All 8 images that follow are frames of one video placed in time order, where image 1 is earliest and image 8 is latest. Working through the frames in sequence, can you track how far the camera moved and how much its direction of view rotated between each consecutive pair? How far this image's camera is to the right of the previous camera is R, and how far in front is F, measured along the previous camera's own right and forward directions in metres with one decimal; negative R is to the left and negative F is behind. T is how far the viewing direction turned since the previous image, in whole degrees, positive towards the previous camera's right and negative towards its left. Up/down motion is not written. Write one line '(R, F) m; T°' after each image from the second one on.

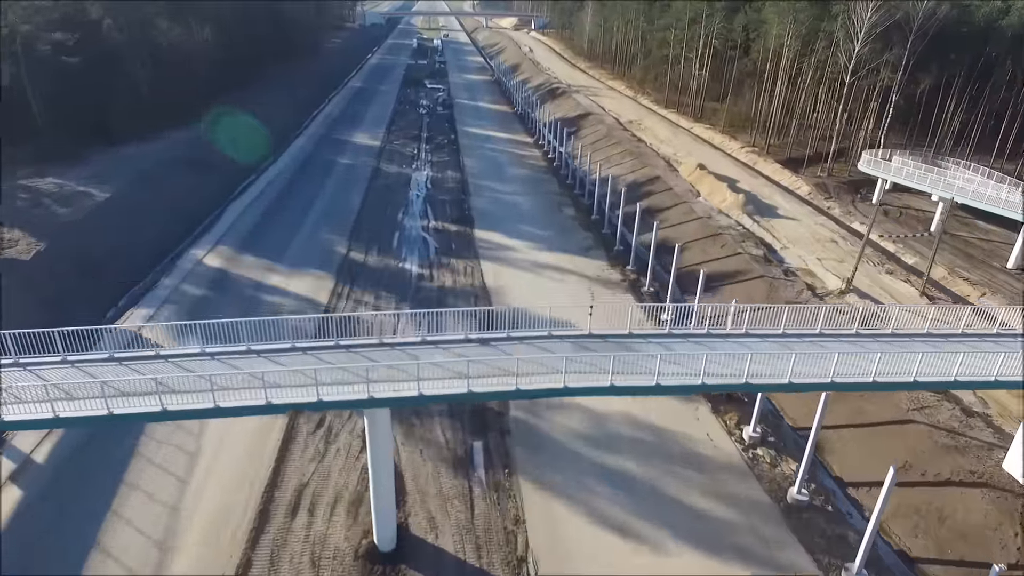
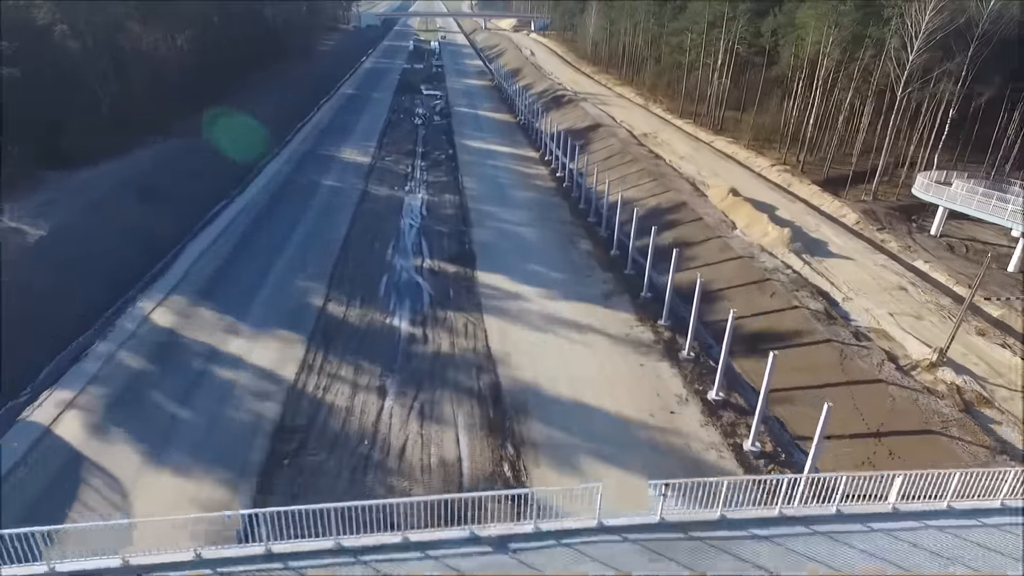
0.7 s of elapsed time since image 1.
(-0.2, +2.3) m; 0°
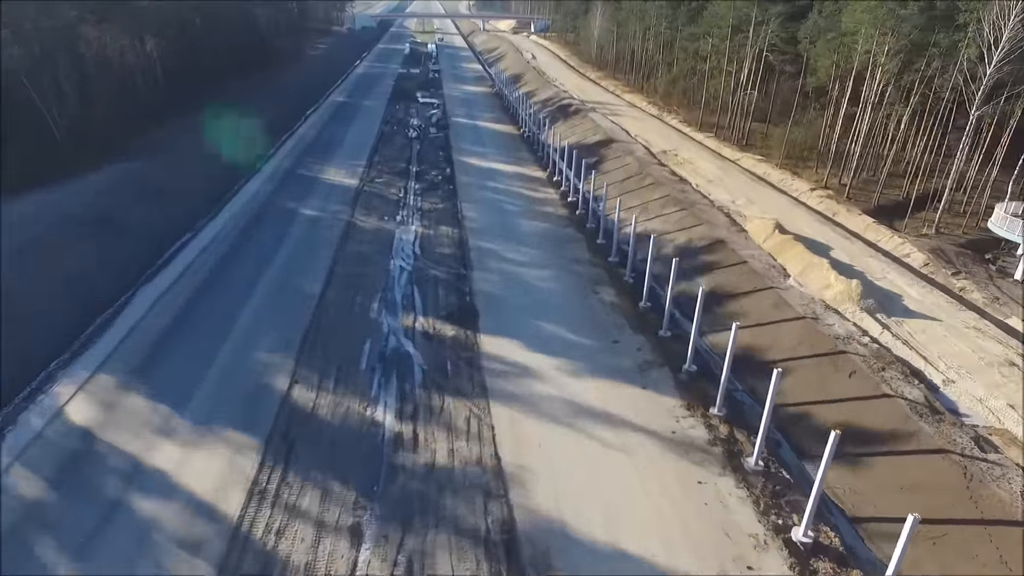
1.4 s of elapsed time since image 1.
(-0.2, +2.5) m; 0°
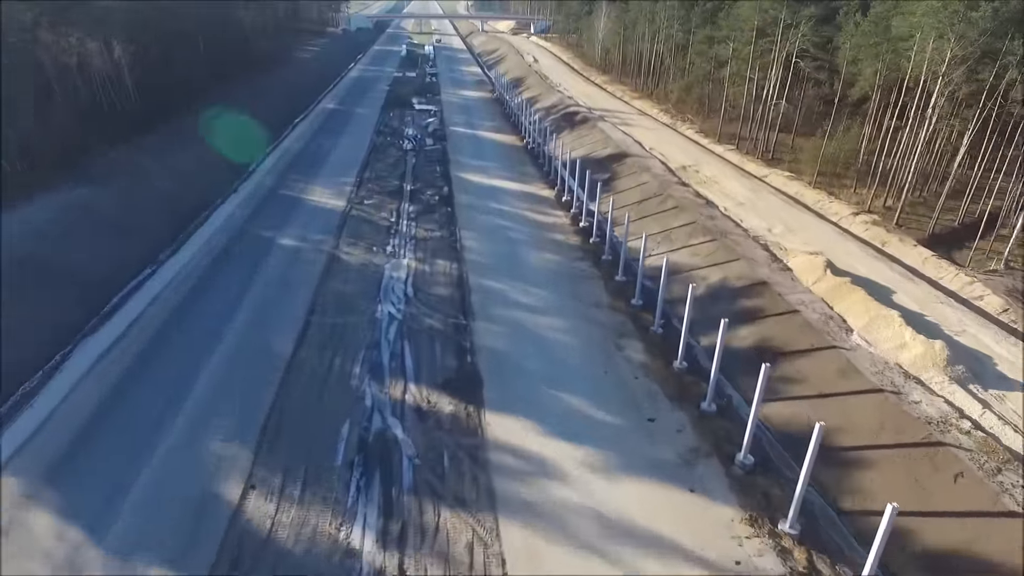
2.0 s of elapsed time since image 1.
(-0.2, +2.1) m; 0°
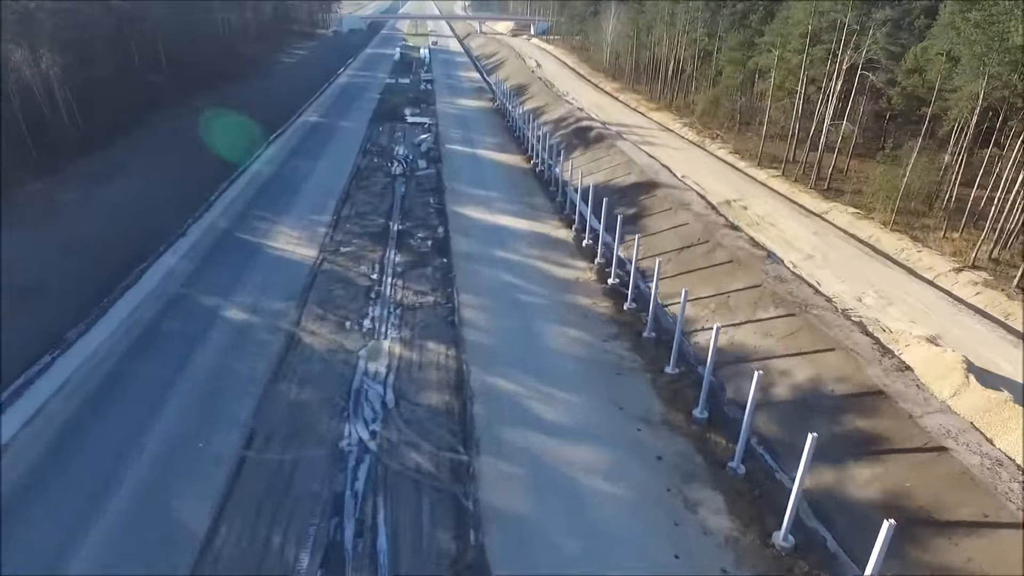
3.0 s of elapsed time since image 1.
(-0.3, +3.5) m; 0°
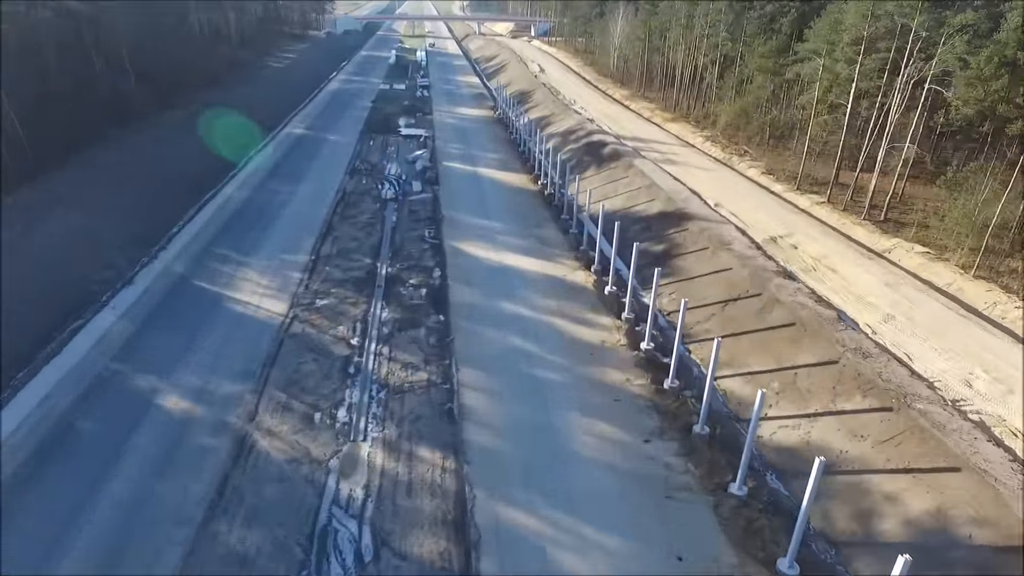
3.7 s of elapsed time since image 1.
(-0.2, +2.5) m; 0°
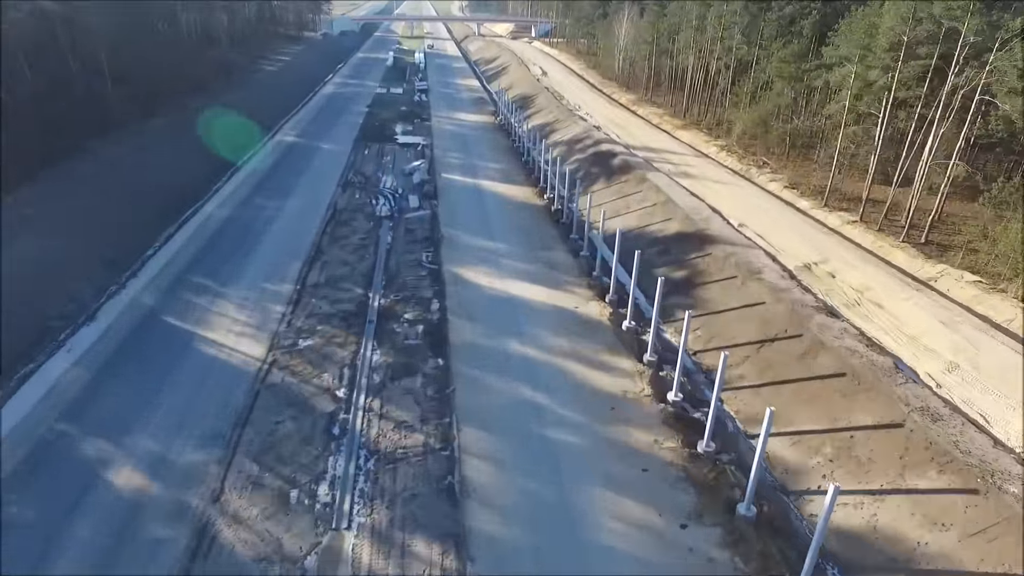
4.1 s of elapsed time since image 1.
(-0.1, +1.4) m; 0°
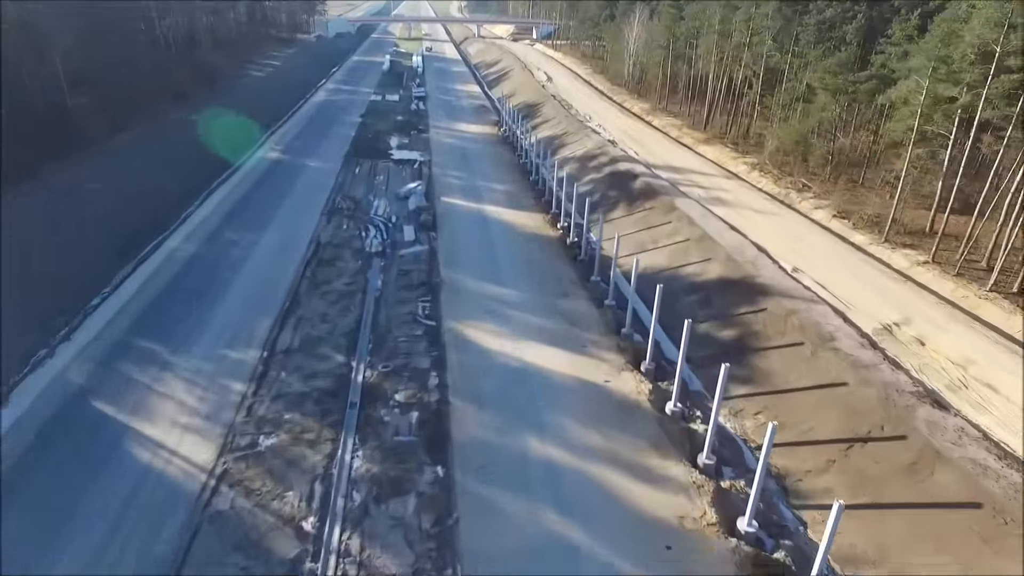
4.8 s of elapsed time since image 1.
(-0.2, +2.4) m; 0°
